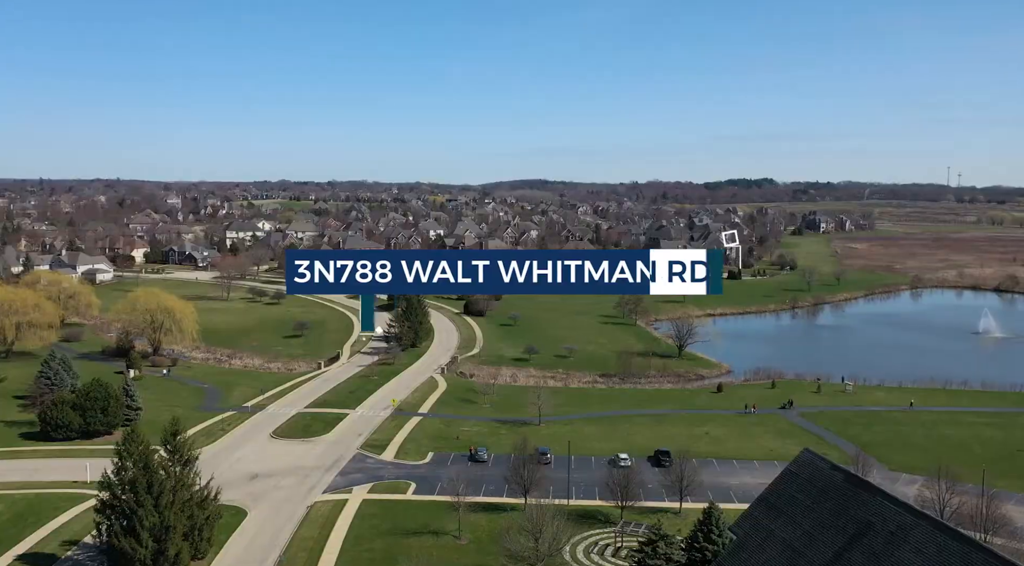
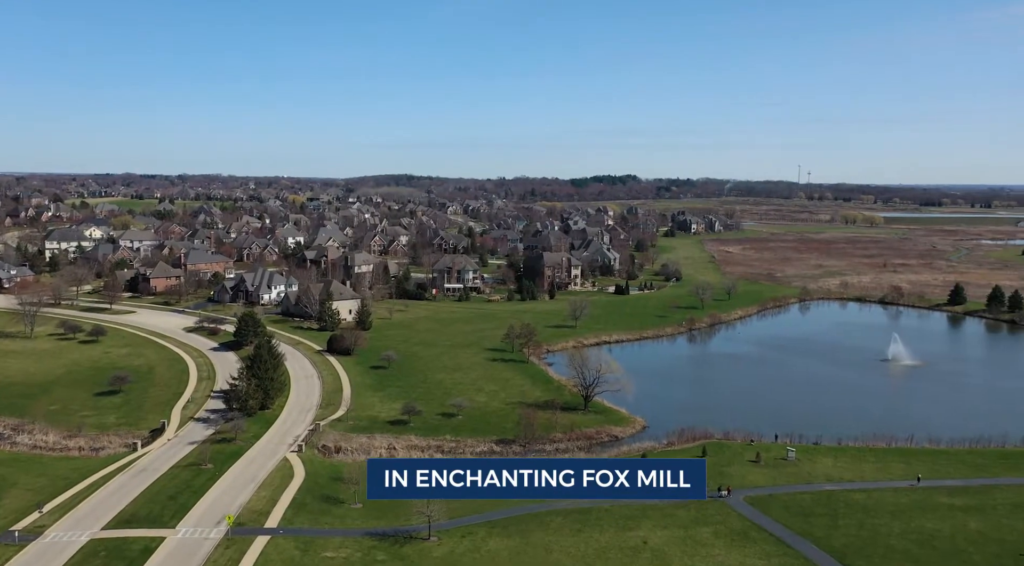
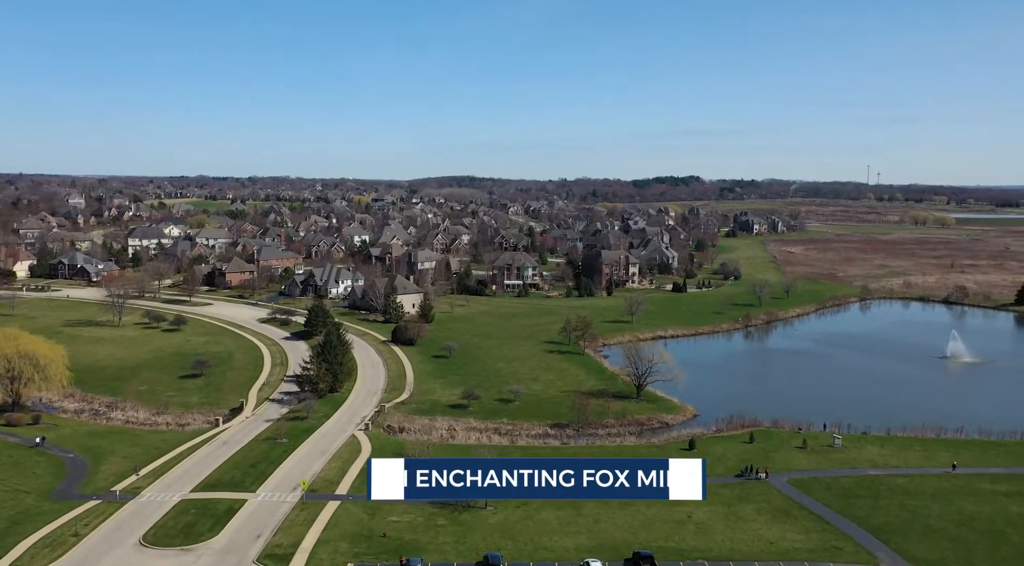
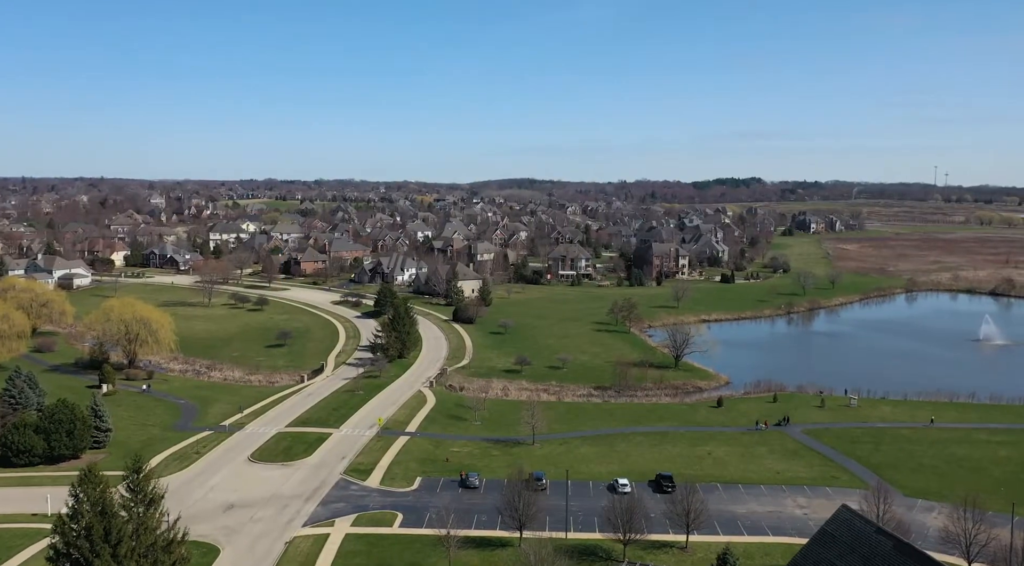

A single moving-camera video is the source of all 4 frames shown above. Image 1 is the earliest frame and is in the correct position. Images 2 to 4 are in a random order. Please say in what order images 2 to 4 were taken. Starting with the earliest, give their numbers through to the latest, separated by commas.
4, 3, 2
